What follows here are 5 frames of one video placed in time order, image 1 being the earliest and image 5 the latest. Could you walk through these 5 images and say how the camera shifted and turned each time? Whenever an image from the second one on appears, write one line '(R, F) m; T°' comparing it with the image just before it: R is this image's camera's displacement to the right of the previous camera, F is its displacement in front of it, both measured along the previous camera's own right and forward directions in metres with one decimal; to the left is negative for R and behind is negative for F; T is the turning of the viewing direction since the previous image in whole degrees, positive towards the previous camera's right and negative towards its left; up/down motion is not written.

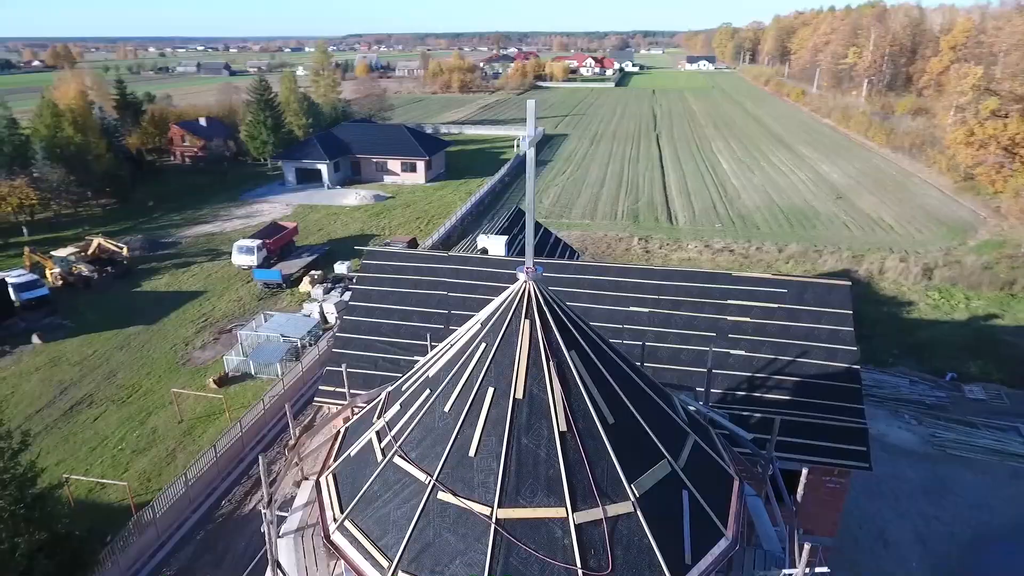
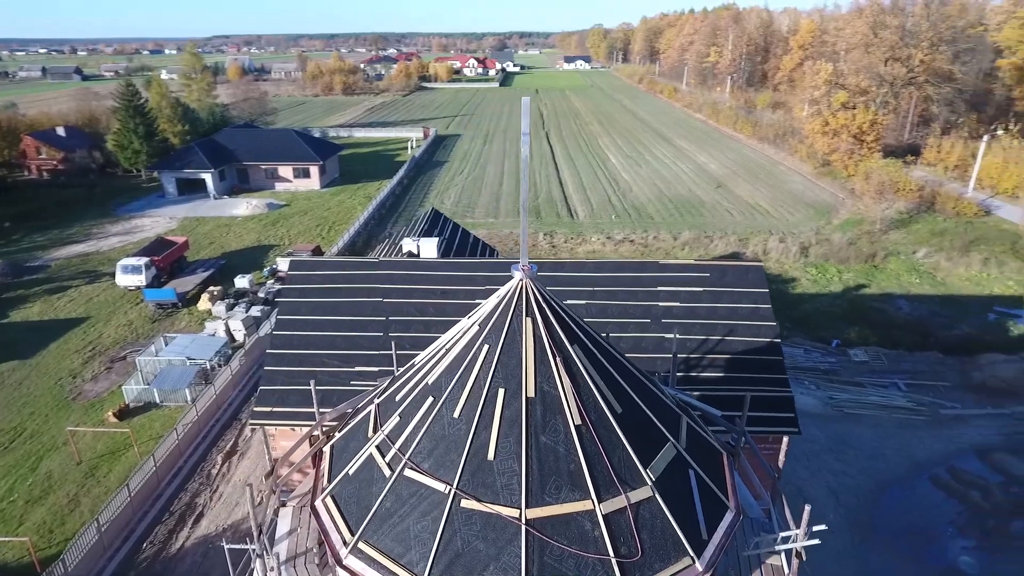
(-0.9, +0.2) m; +9°
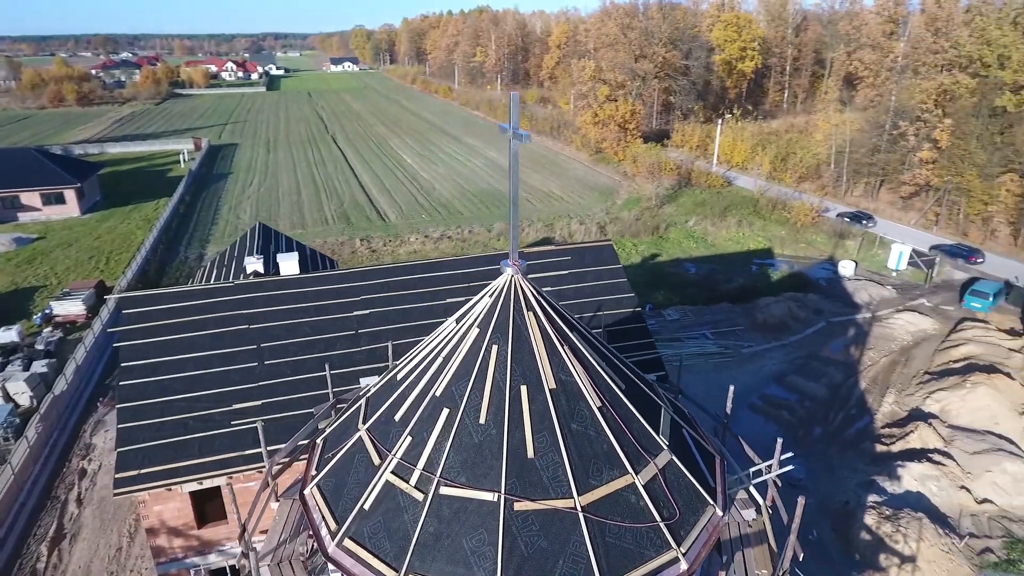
(-1.6, +0.4) m; +18°
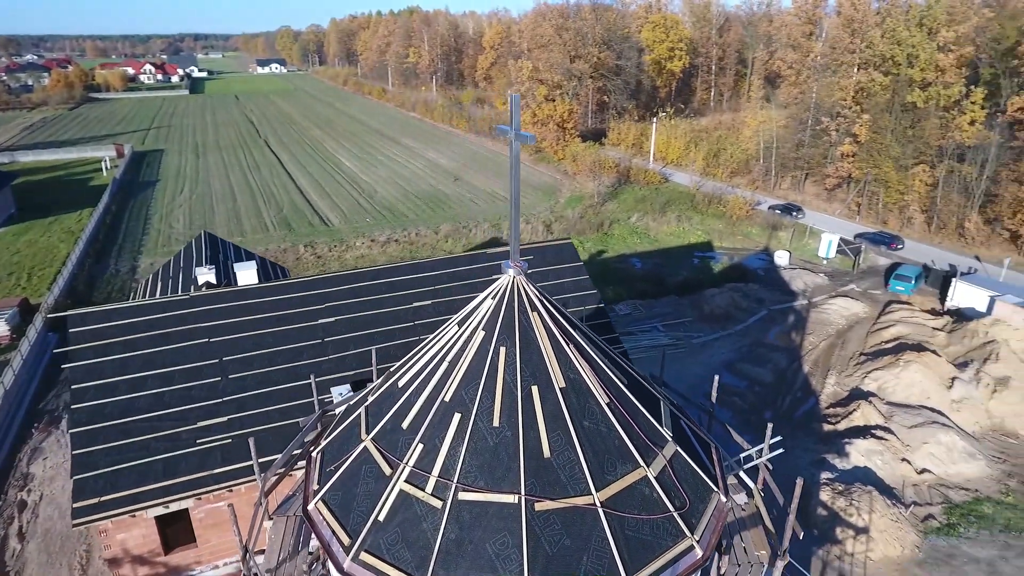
(-0.5, 0.0) m; +5°
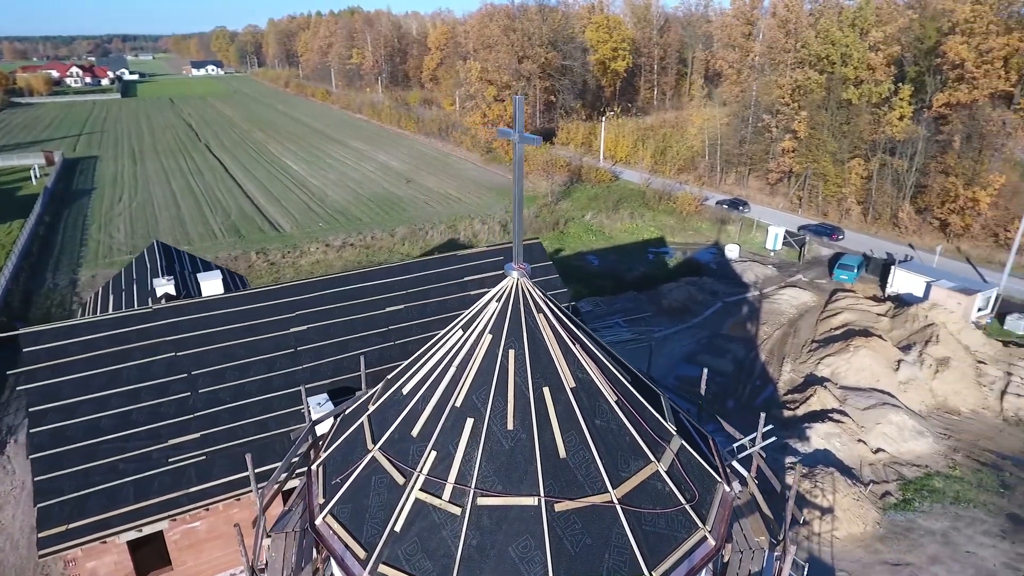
(-0.4, 0.0) m; +4°
